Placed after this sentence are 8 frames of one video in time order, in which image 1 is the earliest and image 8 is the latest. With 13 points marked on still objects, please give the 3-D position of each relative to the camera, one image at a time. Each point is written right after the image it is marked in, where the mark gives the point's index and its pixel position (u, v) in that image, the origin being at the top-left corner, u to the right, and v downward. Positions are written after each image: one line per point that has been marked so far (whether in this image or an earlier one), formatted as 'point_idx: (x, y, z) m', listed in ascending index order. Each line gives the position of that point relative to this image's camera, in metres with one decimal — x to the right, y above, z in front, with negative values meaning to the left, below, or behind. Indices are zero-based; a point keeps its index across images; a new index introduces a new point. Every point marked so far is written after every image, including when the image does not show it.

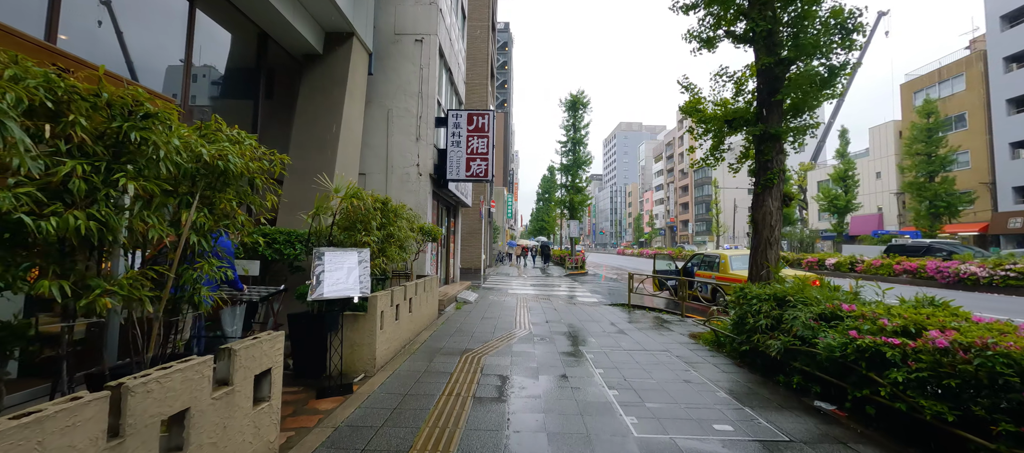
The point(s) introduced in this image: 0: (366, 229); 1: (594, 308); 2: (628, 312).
0: (-1.8, 0.0, +4.7) m
1: (+2.3, -2.2, +10.3) m
2: (+2.9, -2.2, +9.3) m
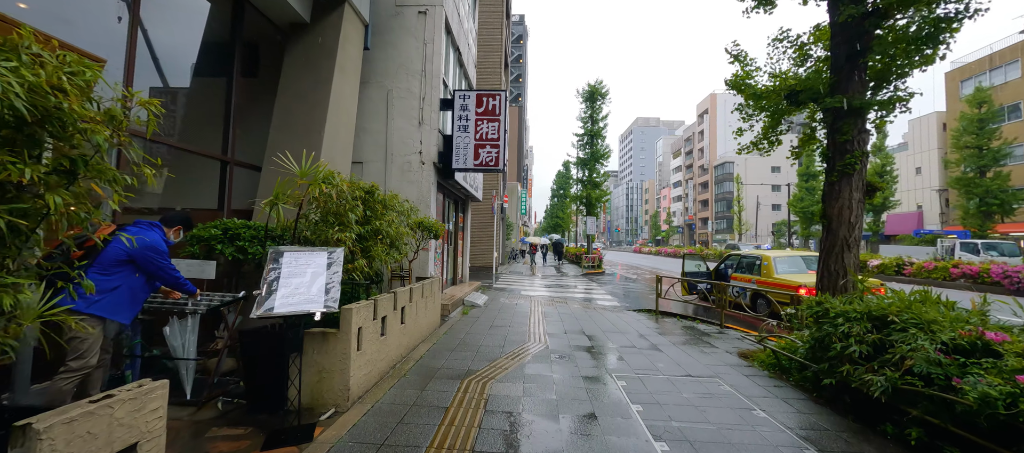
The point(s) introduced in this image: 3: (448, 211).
0: (-1.7, 0.0, +3.7) m
1: (+2.6, -2.1, +9.2) m
2: (+3.2, -2.1, +8.2) m
3: (-1.7, +0.4, +9.5) m
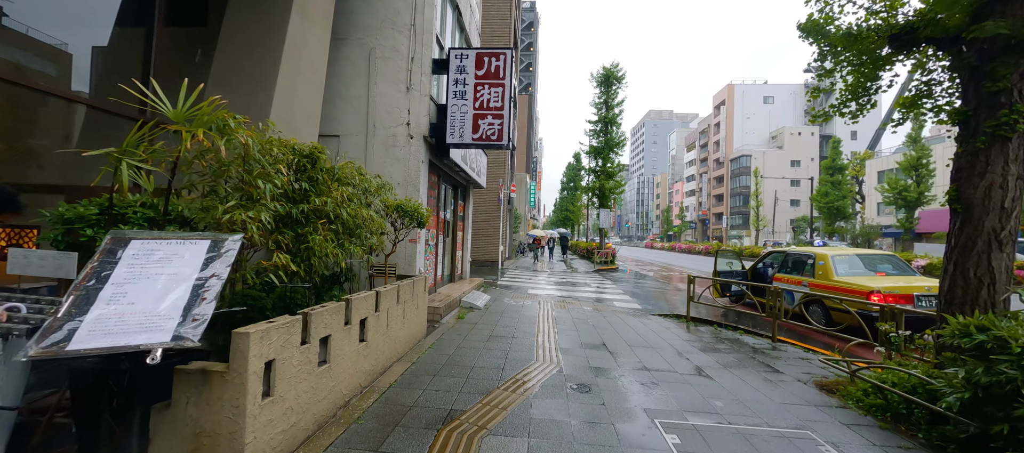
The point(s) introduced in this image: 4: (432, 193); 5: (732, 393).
0: (-1.7, +0.2, +2.4) m
1: (+2.7, -1.9, +7.8) m
2: (+3.3, -1.9, +6.8) m
3: (-1.5, +0.6, +8.2) m
4: (-1.6, +0.6, +7.3) m
5: (+2.3, -1.7, +3.9) m
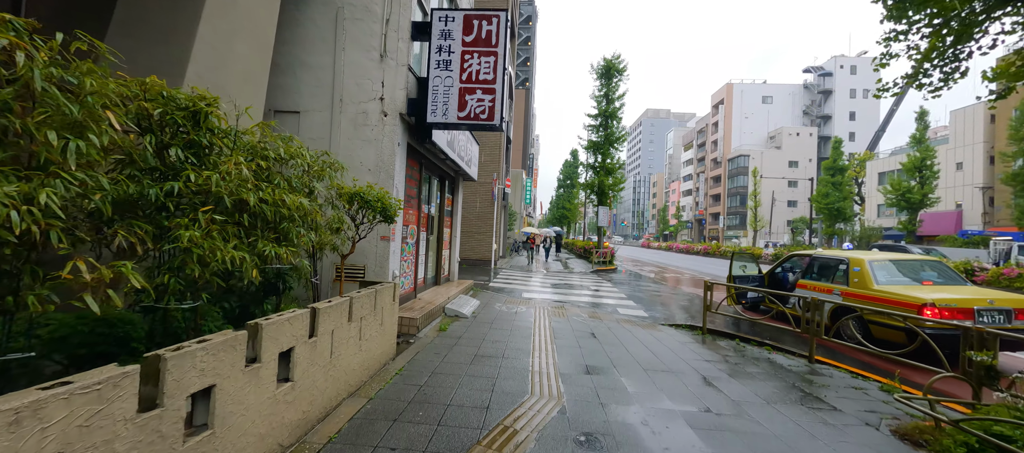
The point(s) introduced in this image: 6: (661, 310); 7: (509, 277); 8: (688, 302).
0: (-1.7, +0.2, +1.4) m
1: (+2.5, -1.9, +6.8) m
2: (+3.1, -1.9, +5.8) m
3: (-1.7, +0.7, +7.2) m
4: (-1.7, +0.7, +6.2) m
5: (+2.2, -1.7, +2.9) m
6: (+4.4, -2.4, +11.1) m
7: (-0.1, -2.0, +14.7) m
8: (+6.0, -2.5, +12.7) m
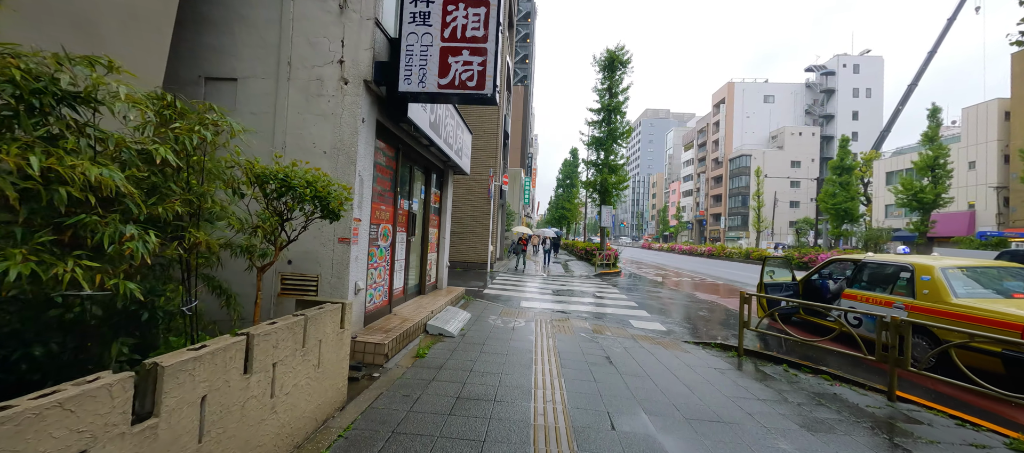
0: (-1.8, +0.3, +0.2) m
1: (+2.5, -1.9, +5.7) m
2: (+3.1, -1.9, +4.6) m
3: (-1.7, +0.7, +6.0) m
4: (-1.7, +0.7, +5.1) m
5: (+2.2, -1.7, +1.8) m
6: (+4.3, -2.4, +9.9) m
7: (-0.2, -2.0, +13.5) m
8: (+6.0, -2.5, +11.6) m
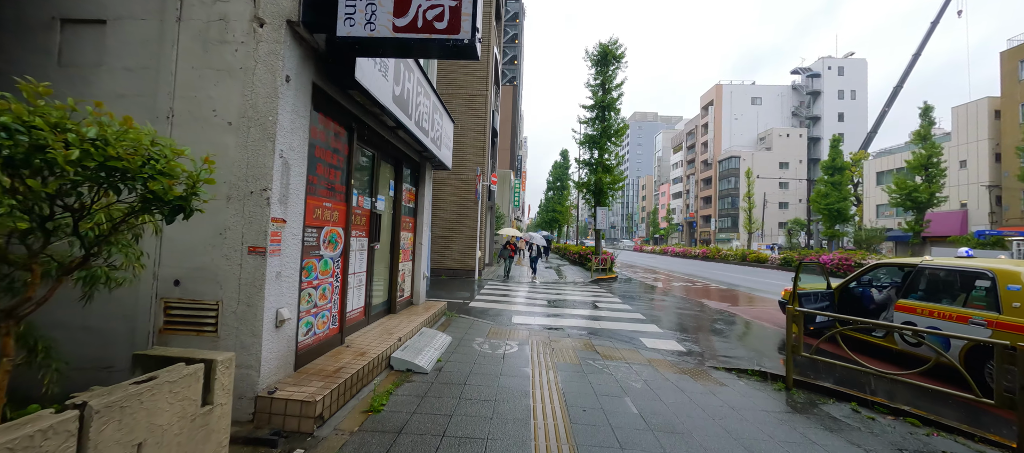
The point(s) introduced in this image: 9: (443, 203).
0: (-1.8, +0.3, -1.1) m
1: (+2.4, -1.9, +4.5) m
2: (+3.0, -1.9, +3.5) m
3: (-1.9, +0.7, +4.7) m
4: (-1.8, +0.7, +3.8) m
5: (+2.1, -1.7, +0.6) m
6: (+4.1, -2.4, +8.8) m
7: (-0.5, -2.1, +12.3) m
8: (+5.7, -2.6, +10.5) m
9: (-2.7, +1.0, +14.8) m
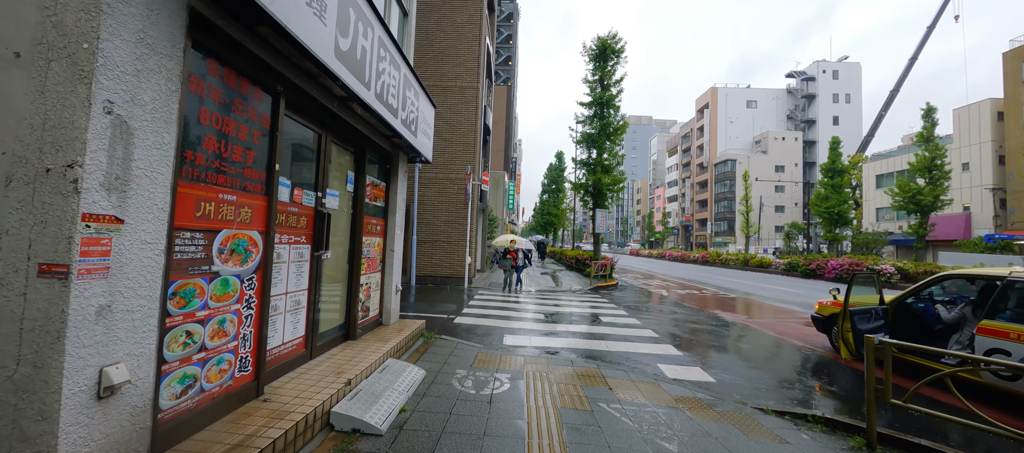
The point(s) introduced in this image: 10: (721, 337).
0: (-1.8, +0.3, -2.2) m
1: (+2.3, -1.9, +3.3) m
2: (+2.9, -1.9, +2.4) m
3: (-2.0, +0.6, +3.5) m
4: (-1.9, +0.7, +2.6) m
5: (+2.1, -1.7, -0.6) m
6: (+3.9, -2.5, +7.6) m
7: (-0.8, -2.2, +11.1) m
8: (+5.5, -2.6, +9.4) m
9: (-3.0, +0.9, +13.6) m
10: (+4.7, -2.6, +8.5) m
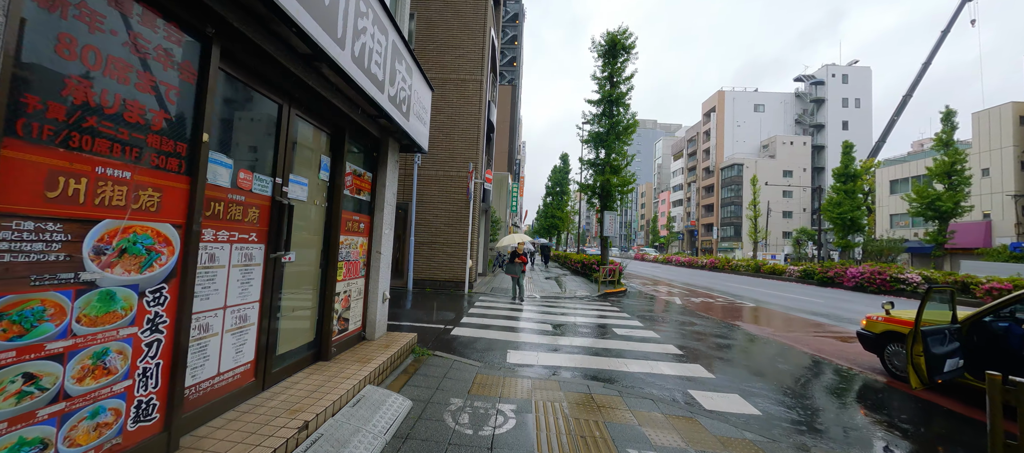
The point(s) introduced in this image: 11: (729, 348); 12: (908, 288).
0: (-1.7, +0.4, -3.0) m
1: (+2.3, -1.9, +2.5) m
2: (+2.9, -1.9, +1.5) m
3: (-1.9, +0.7, +2.8) m
4: (-1.9, +0.7, +1.8) m
5: (+2.1, -1.6, -1.4) m
6: (+4.0, -2.6, +6.8) m
7: (-0.6, -2.2, +10.3) m
8: (+5.6, -2.7, +8.5) m
9: (-2.8, +0.8, +12.9) m
10: (+4.8, -2.7, +7.6) m
11: (+4.3, -2.7, +7.5) m
12: (+16.8, -2.6, +15.9) m
